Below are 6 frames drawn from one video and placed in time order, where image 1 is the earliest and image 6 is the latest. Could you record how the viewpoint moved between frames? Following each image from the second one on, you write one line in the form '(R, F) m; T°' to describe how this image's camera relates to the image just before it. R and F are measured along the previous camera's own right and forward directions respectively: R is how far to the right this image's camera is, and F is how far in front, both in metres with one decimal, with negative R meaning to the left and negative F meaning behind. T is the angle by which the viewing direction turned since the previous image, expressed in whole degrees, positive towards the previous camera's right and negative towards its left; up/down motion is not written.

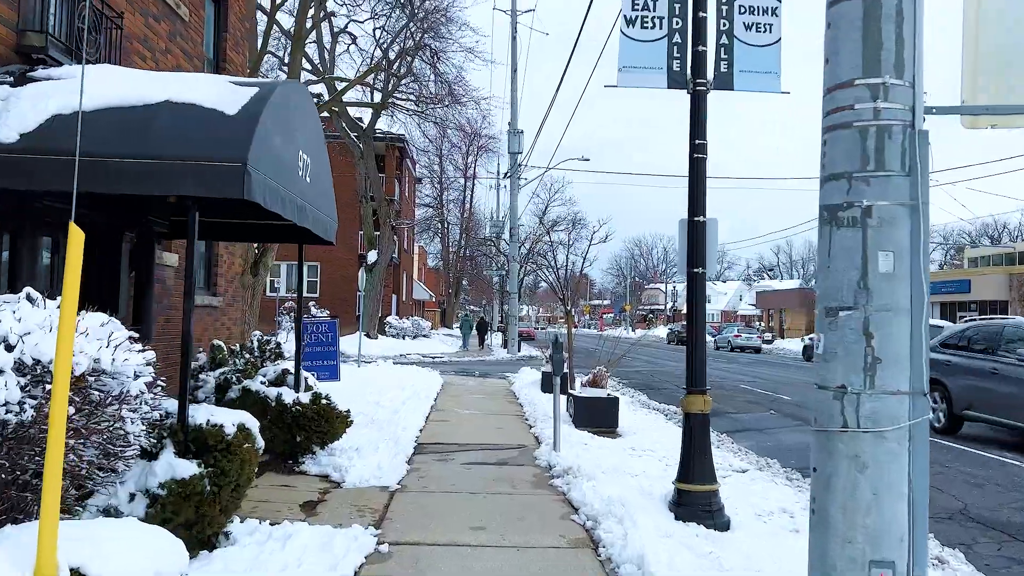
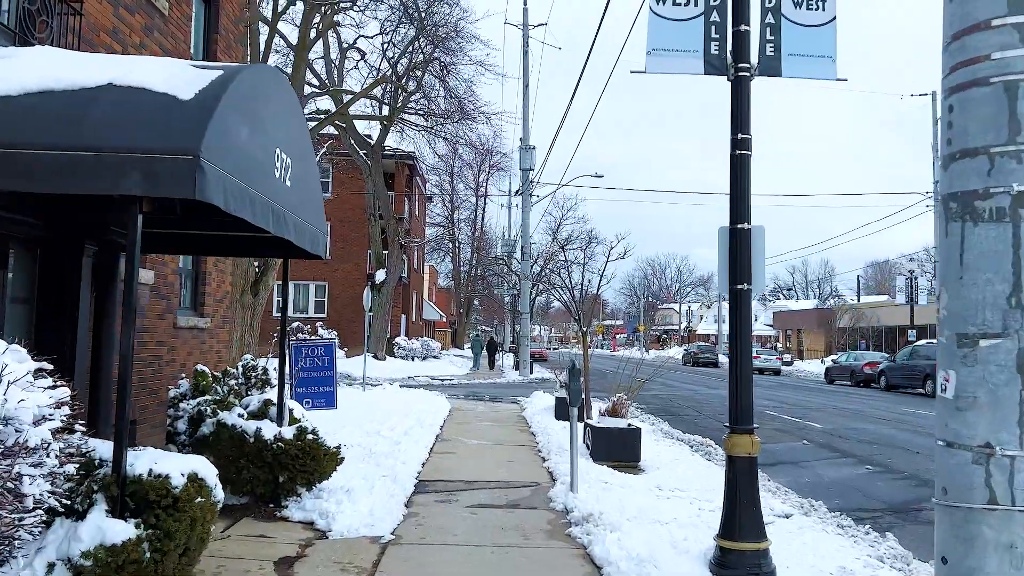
(0.0, +0.9) m; -1°
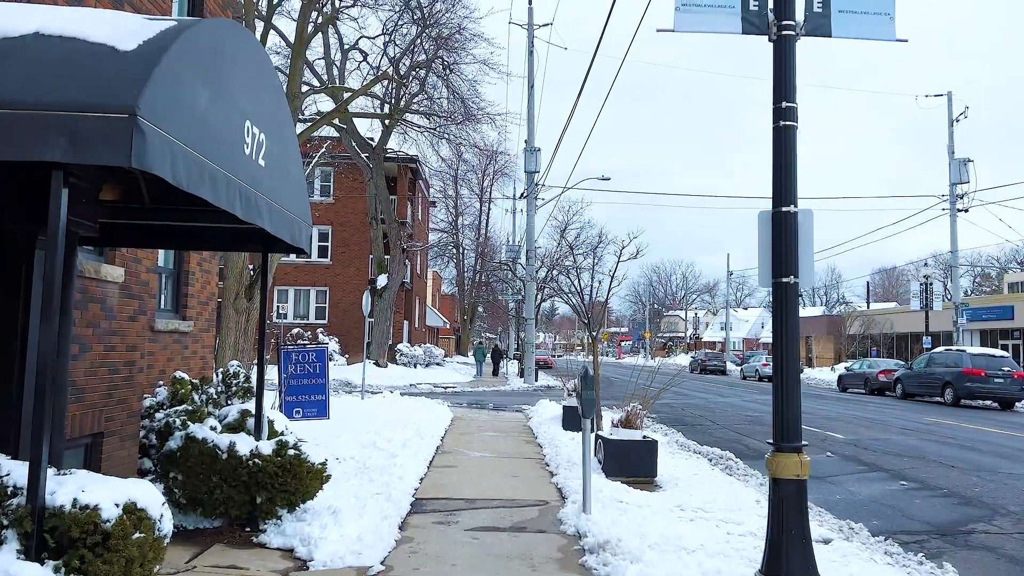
(0.0, +0.7) m; 0°
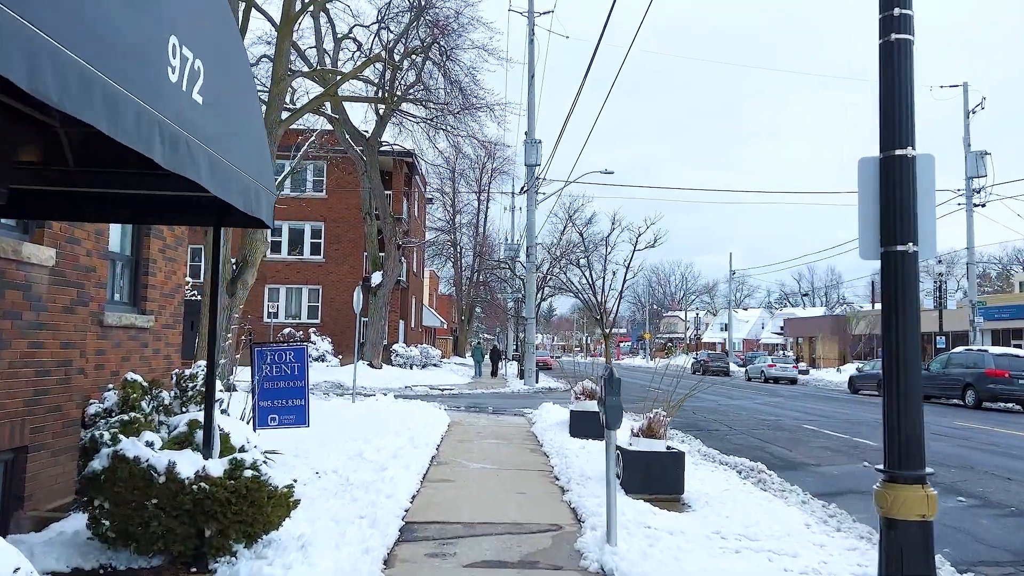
(-0.1, +1.1) m; 0°
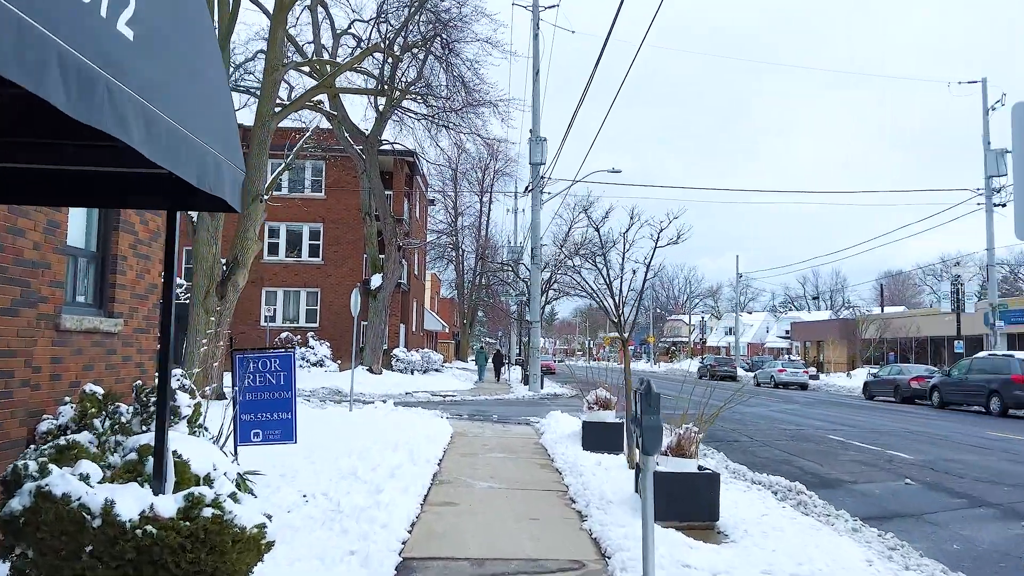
(-0.1, +0.9) m; 0°
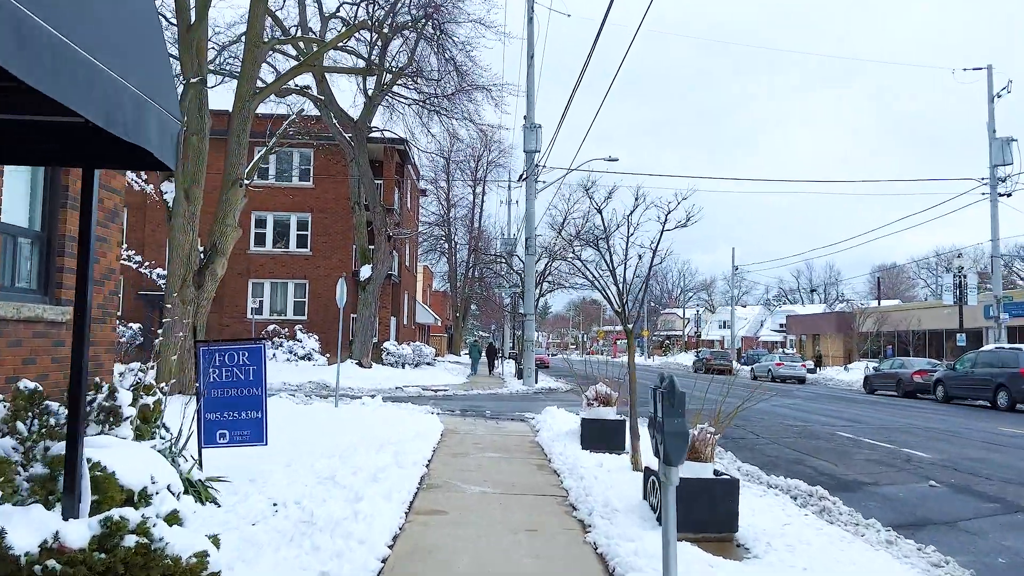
(0.0, +0.7) m; +1°
